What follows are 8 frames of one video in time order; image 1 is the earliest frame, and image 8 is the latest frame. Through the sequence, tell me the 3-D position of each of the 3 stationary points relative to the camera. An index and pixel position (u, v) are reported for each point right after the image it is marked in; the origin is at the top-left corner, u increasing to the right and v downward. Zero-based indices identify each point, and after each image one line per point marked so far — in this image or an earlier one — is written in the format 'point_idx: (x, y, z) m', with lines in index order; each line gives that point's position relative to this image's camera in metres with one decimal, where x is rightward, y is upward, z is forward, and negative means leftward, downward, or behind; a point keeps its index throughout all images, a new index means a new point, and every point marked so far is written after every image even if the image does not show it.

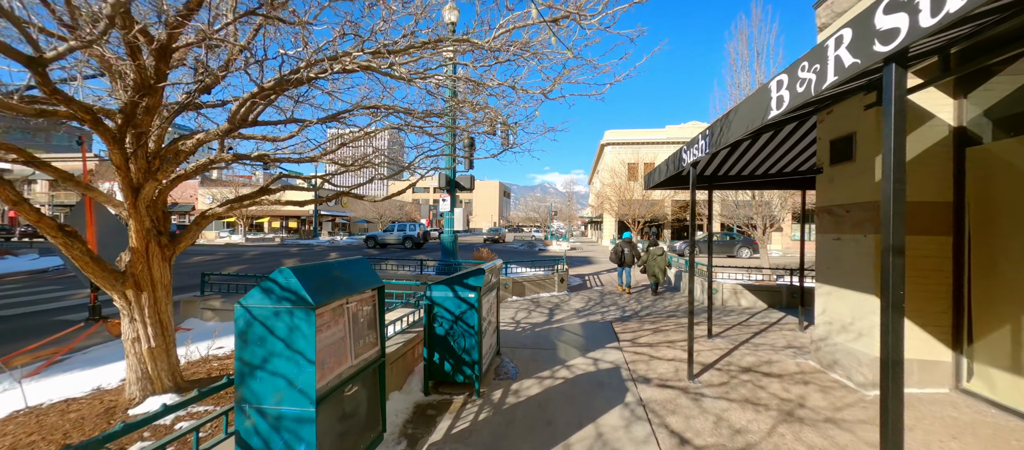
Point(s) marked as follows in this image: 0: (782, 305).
0: (+6.1, -1.8, +8.1) m
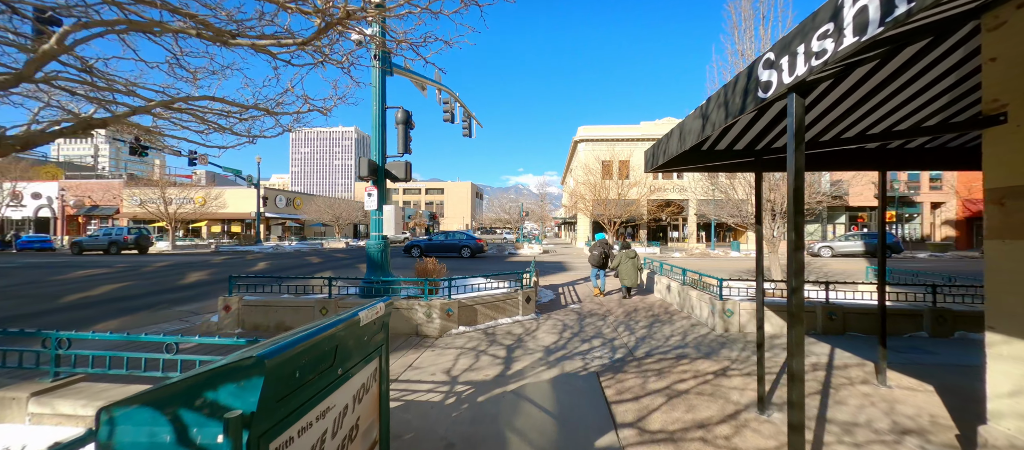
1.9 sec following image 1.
0: (+5.2, -1.8, +6.1) m
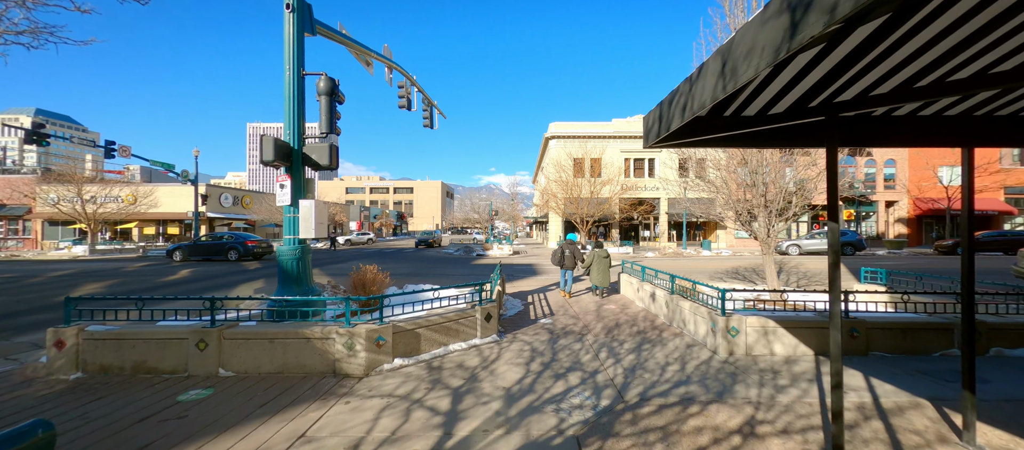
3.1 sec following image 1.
0: (+4.5, -1.8, +5.1) m
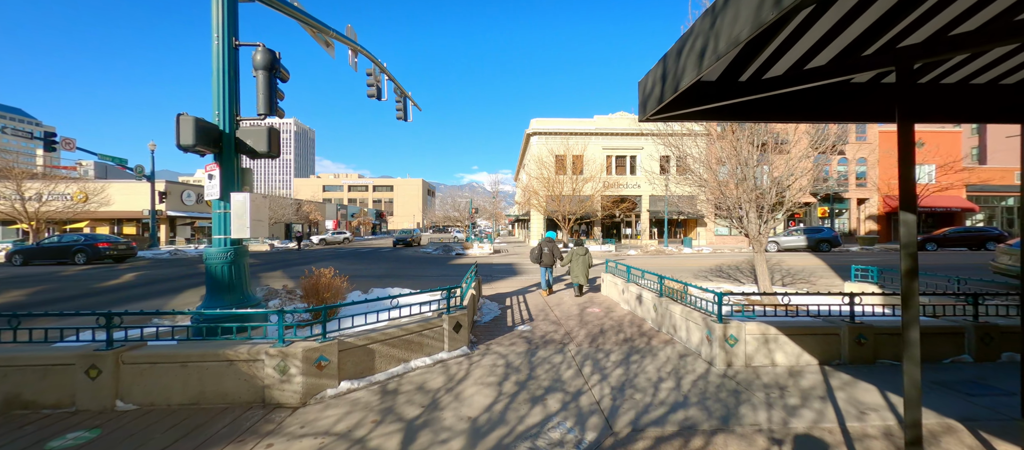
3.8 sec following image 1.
0: (+4.2, -1.7, +4.6) m
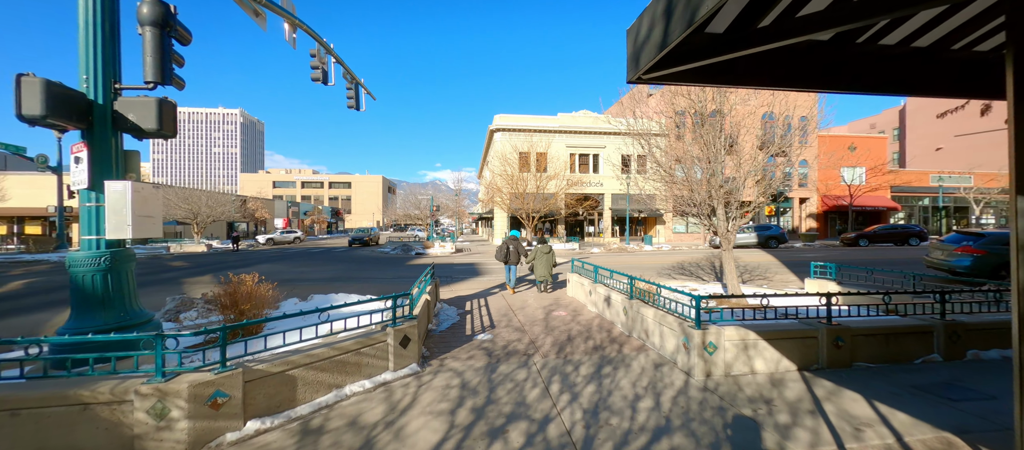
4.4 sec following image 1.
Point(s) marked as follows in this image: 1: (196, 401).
0: (+3.7, -1.7, +4.3) m
1: (-2.5, -1.4, +2.9) m
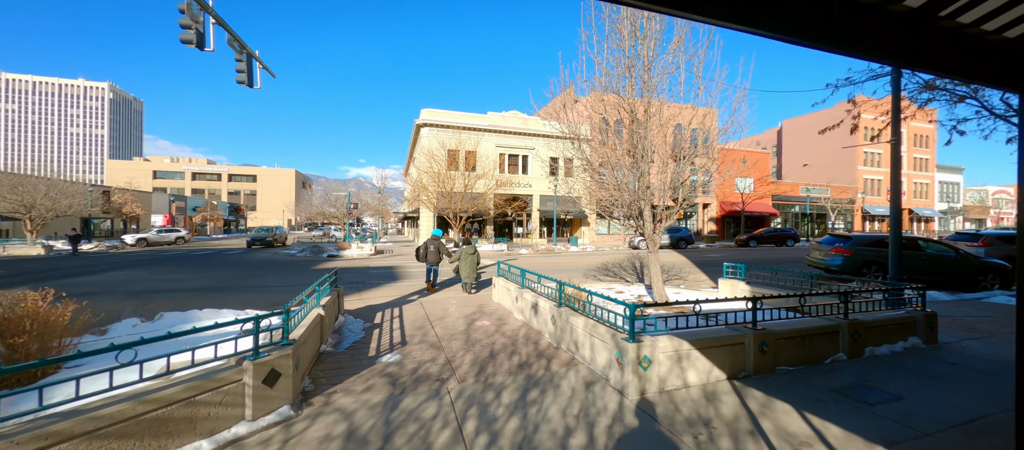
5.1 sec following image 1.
0: (+2.7, -1.7, +4.2) m
1: (-3.1, -1.4, +1.6) m
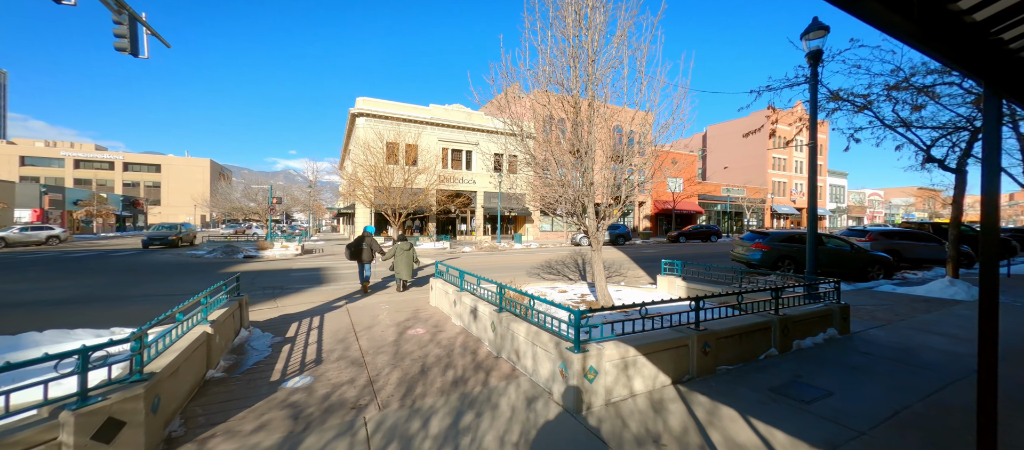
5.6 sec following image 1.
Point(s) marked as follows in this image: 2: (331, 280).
0: (+2.0, -1.7, +4.0) m
1: (-3.3, -1.4, +0.6) m
2: (-5.5, -1.6, +10.9) m
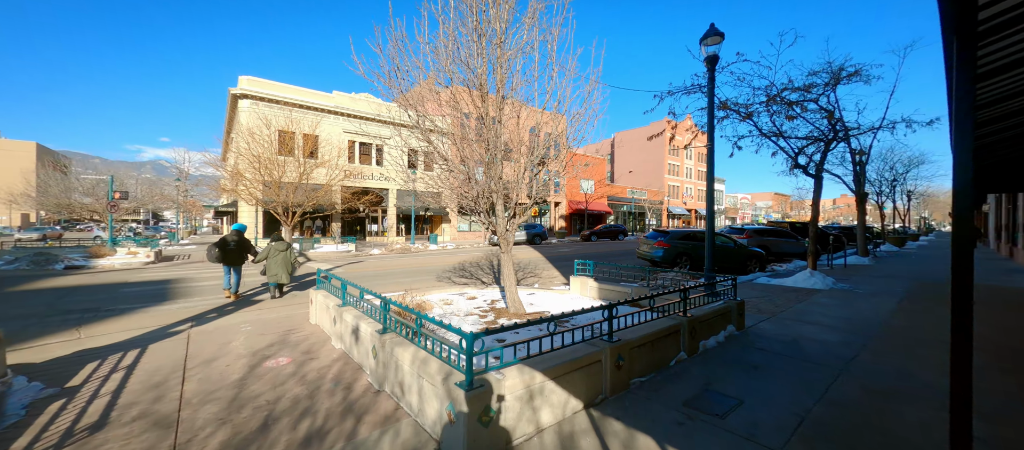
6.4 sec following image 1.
0: (+0.9, -1.7, +3.6) m
1: (-3.5, -1.4, -1.0) m
2: (-7.9, -1.7, +8.6) m
